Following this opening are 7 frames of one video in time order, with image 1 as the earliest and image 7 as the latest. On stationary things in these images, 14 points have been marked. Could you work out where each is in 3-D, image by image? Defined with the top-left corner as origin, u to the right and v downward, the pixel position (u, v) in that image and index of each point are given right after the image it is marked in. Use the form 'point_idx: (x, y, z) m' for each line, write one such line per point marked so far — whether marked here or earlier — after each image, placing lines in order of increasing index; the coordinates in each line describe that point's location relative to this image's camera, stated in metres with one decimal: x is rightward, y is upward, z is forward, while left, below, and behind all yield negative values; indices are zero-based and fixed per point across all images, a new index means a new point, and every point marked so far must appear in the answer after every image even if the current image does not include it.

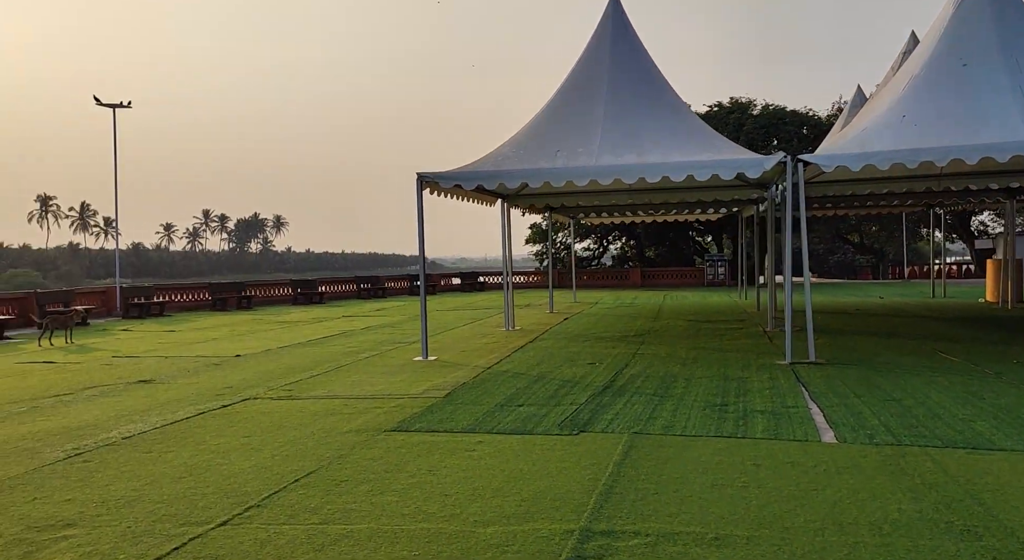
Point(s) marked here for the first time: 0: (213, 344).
0: (-5.6, -1.2, +15.4) m
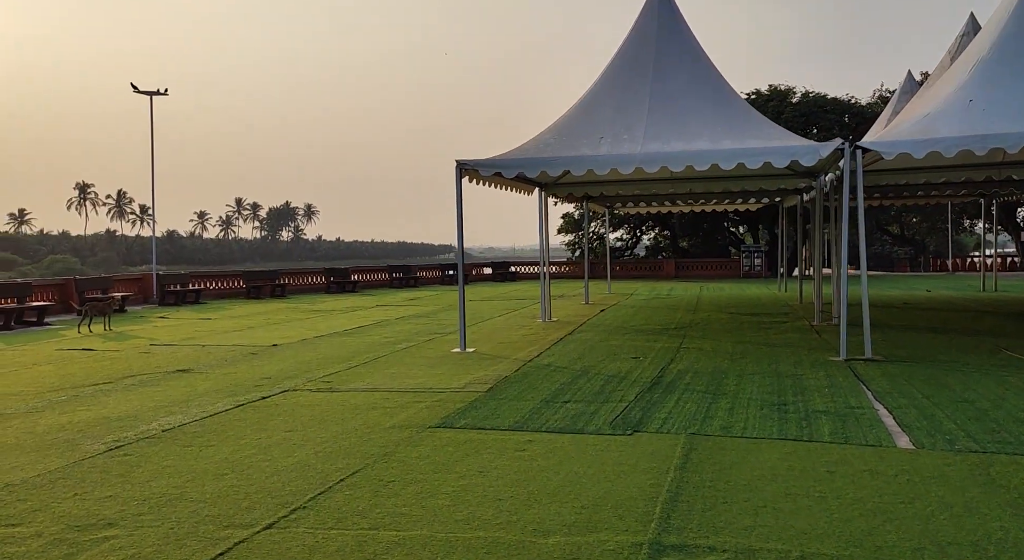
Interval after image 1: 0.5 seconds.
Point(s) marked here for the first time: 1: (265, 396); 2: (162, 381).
0: (-4.9, -1.0, +15.4) m
1: (-2.4, -1.2, +8.2) m
2: (-4.0, -1.2, +9.5) m
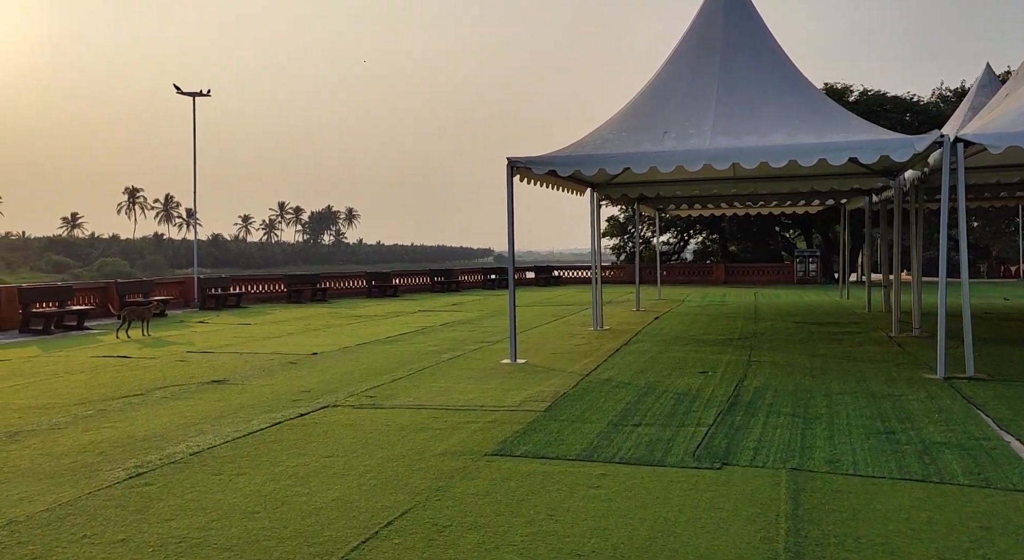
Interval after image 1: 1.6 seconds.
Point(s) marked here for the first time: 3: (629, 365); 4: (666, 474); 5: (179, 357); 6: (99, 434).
0: (-4.0, -1.1, +14.8) m
1: (-1.9, -1.2, +7.5) m
2: (-3.4, -1.2, +8.9) m
3: (+1.4, -1.0, +9.9) m
4: (+0.9, -1.2, +5.0) m
5: (-5.1, -1.2, +12.5) m
6: (-3.5, -1.3, +7.0) m
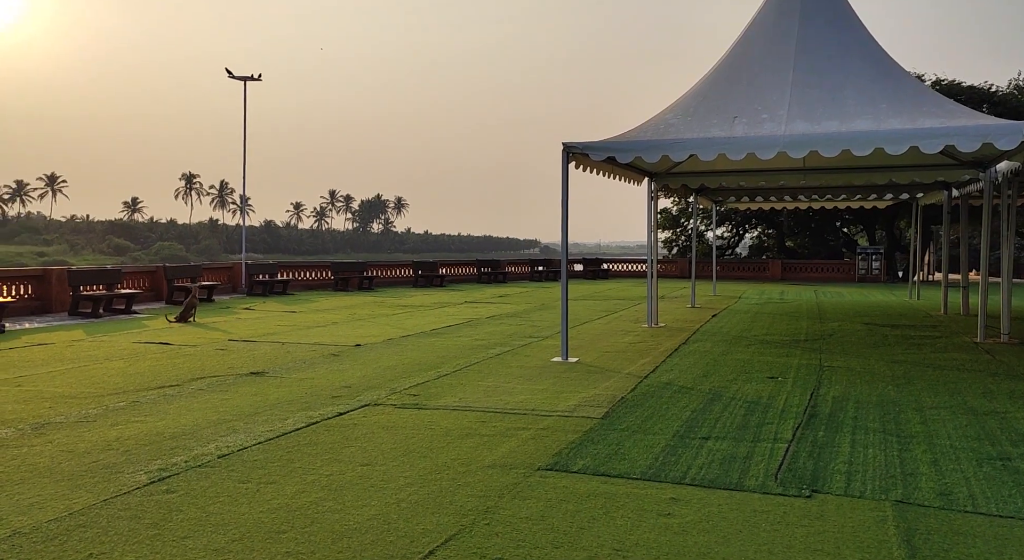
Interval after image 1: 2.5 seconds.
0: (-3.1, -0.9, +14.4) m
1: (-1.4, -1.1, +7.0) m
2: (-2.9, -1.1, +8.5) m
3: (+2.0, -1.0, +9.2) m
4: (+1.2, -1.2, +4.4) m
5: (-4.3, -1.0, +12.2) m
6: (-3.1, -1.2, +6.6) m
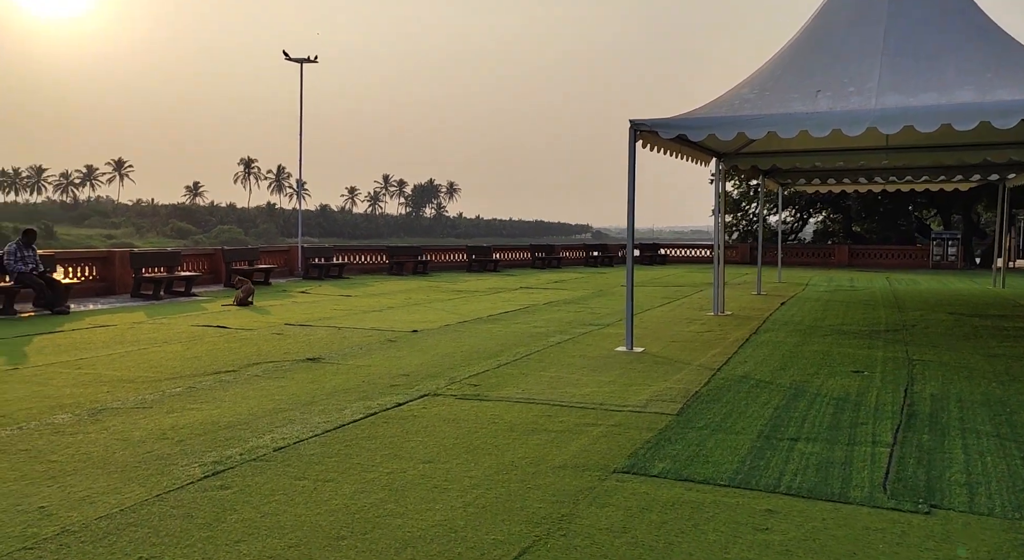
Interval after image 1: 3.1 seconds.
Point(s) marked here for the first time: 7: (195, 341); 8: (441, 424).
0: (-2.1, -0.6, +14.2) m
1: (-0.9, -1.0, +6.7) m
2: (-2.2, -0.9, +8.3) m
3: (+2.7, -0.8, +8.7) m
4: (+1.6, -1.1, +3.9) m
5: (-3.4, -0.7, +12.1) m
6: (-2.5, -1.1, +6.4) m
7: (-4.1, -0.8, +10.7) m
8: (-0.5, -1.1, +6.1) m
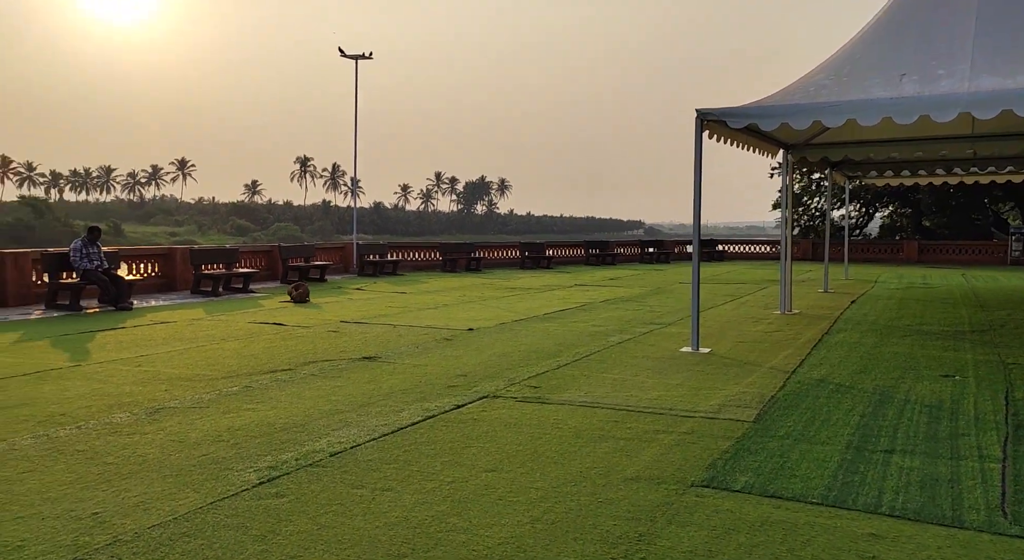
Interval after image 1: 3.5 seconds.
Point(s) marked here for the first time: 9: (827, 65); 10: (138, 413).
0: (-1.2, -0.5, +14.0) m
1: (-0.4, -1.0, +6.4) m
2: (-1.6, -0.9, +8.1) m
3: (+3.3, -0.8, +8.2) m
4: (+1.9, -1.1, +3.5) m
5: (-2.6, -0.7, +11.9) m
6: (-2.1, -1.0, +6.2) m
7: (-3.4, -0.8, +10.7) m
8: (-0.1, -1.0, +5.8) m
9: (+3.3, +2.3, +8.7) m
10: (-2.9, -1.0, +6.3) m
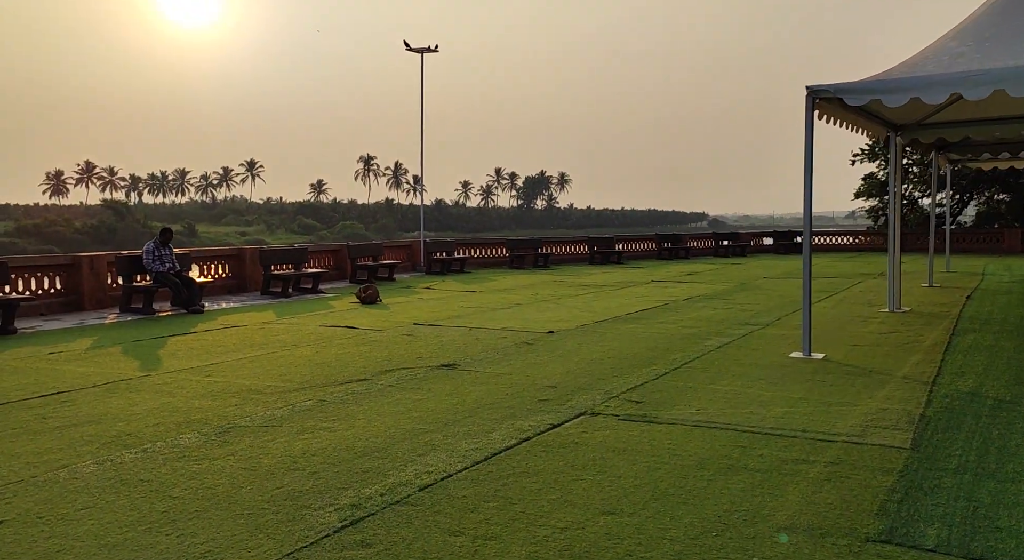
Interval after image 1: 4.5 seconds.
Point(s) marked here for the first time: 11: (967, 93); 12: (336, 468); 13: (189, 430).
0: (+0.1, -0.5, +13.2) m
1: (+0.3, -1.0, +5.7) m
2: (-0.8, -0.9, +7.4) m
3: (+4.1, -0.8, +7.2) m
4: (+2.4, -1.1, +2.6) m
5: (-1.5, -0.7, +11.3) m
6: (-1.4, -1.1, +5.6) m
7: (-2.3, -0.8, +10.1) m
8: (+0.6, -1.1, +5.0) m
9: (+4.2, +2.3, +7.7) m
10: (-2.1, -1.1, +5.8) m
11: (+3.7, +1.5, +6.6) m
12: (-1.0, -1.1, +4.9) m
13: (-2.3, -1.1, +5.8) m
